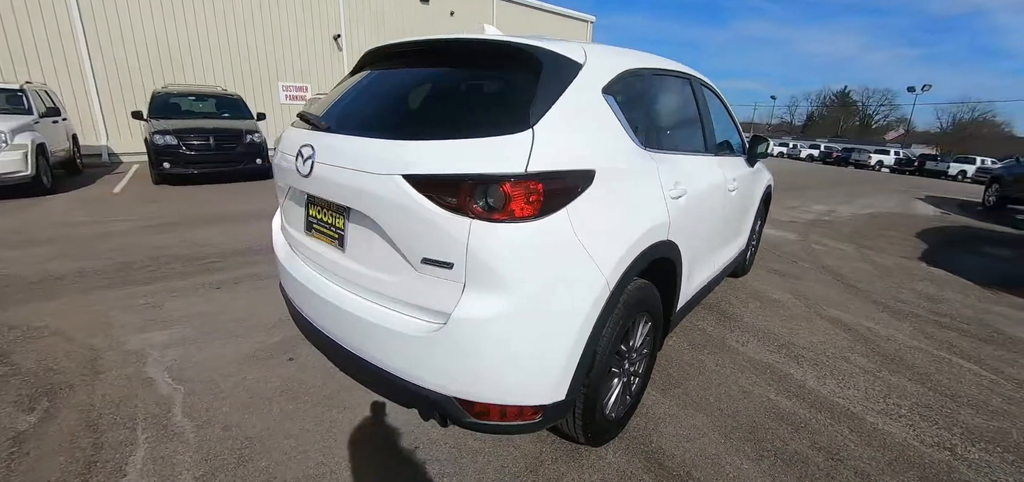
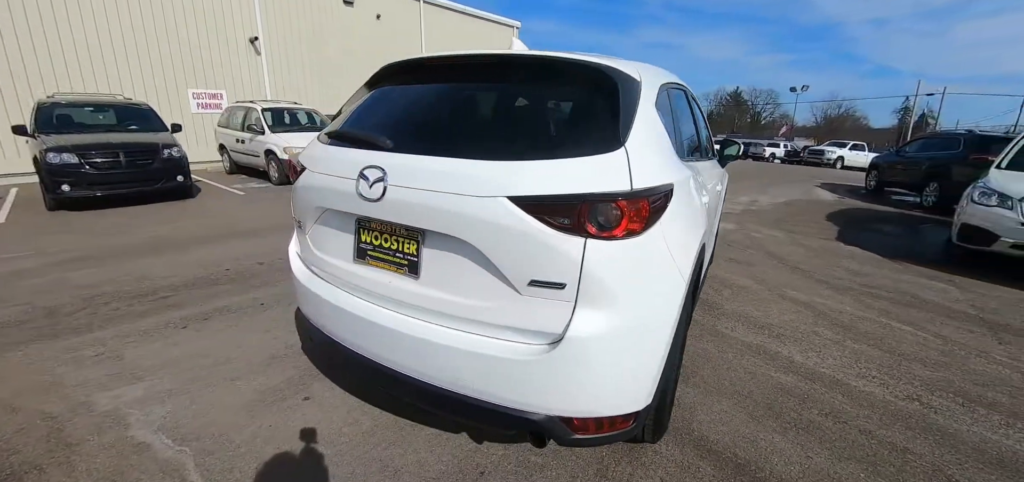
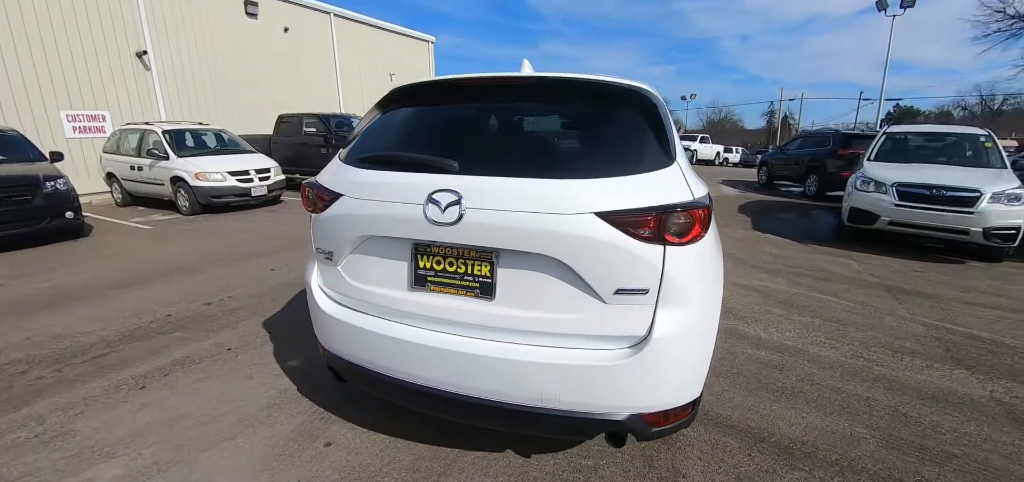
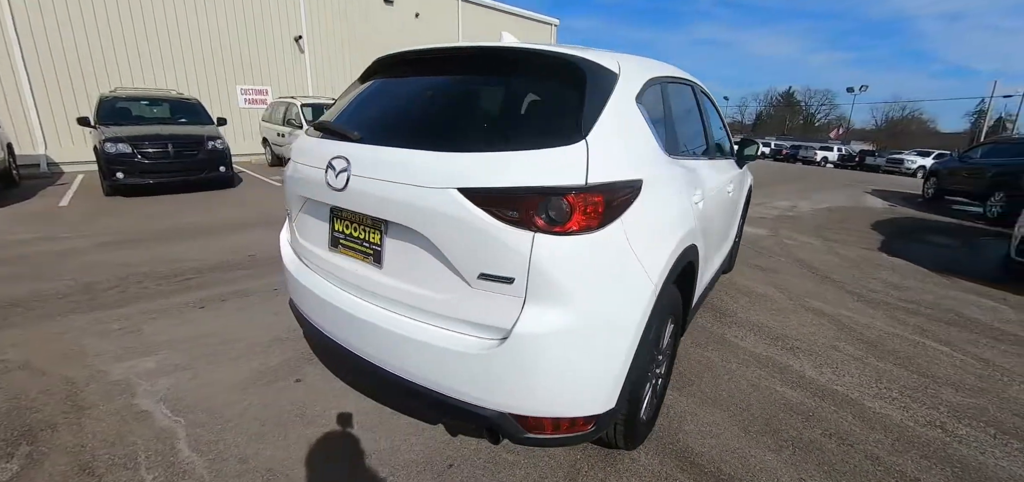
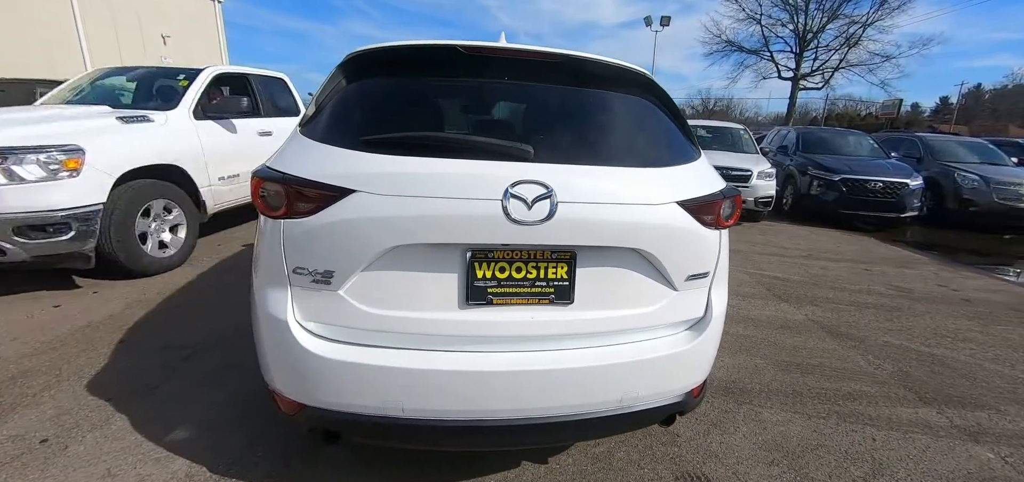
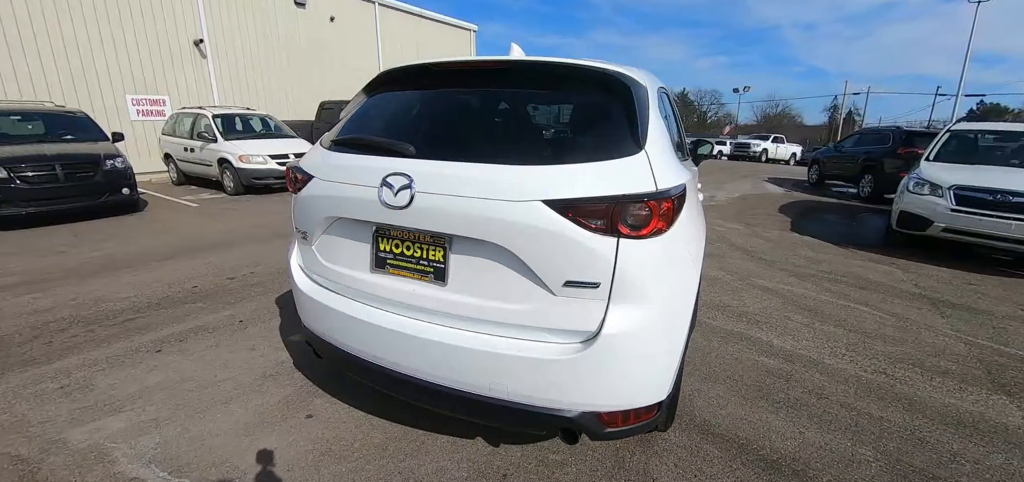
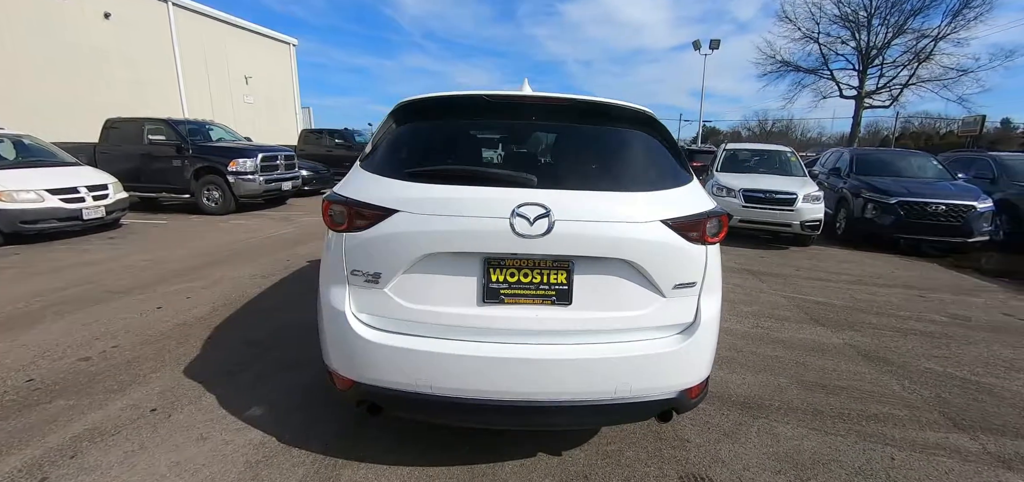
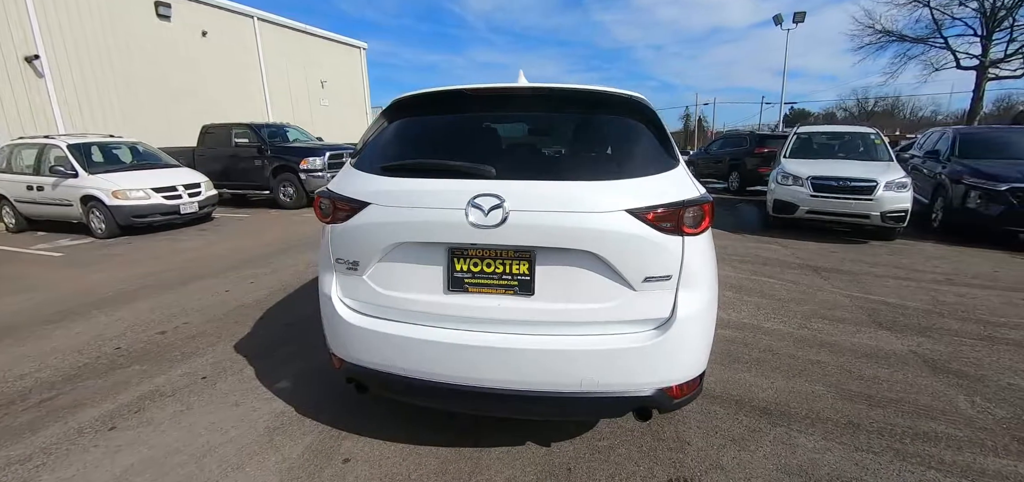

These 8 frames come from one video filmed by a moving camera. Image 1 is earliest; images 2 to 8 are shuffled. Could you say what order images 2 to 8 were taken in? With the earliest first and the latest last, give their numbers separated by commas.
4, 2, 6, 3, 8, 7, 5
